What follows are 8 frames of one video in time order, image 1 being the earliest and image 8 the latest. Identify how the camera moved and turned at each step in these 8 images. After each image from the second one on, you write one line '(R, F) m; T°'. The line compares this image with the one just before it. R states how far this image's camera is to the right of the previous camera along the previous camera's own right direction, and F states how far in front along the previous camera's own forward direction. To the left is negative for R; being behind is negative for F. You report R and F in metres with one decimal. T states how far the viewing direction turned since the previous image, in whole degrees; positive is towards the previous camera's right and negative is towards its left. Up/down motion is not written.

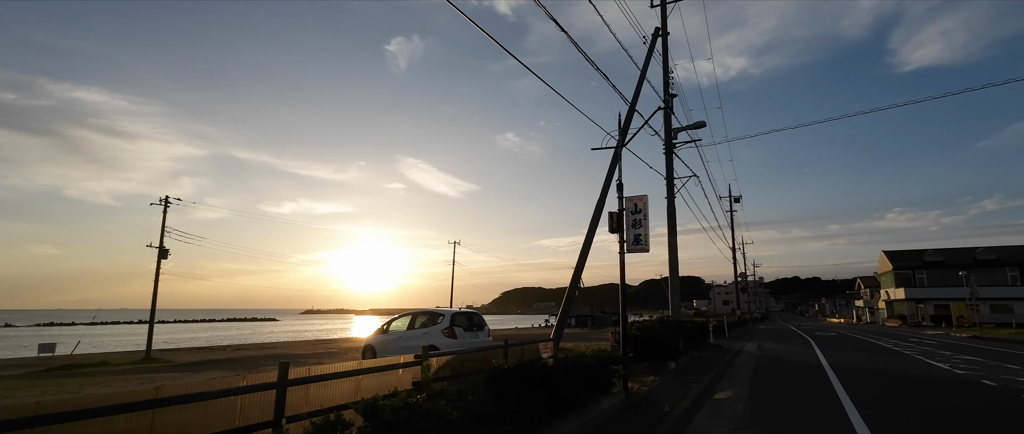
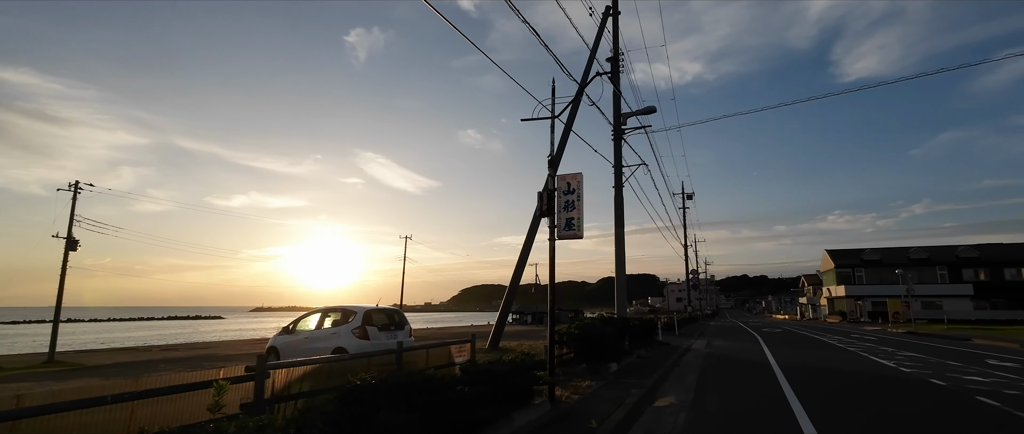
(+0.6, +1.1) m; +4°
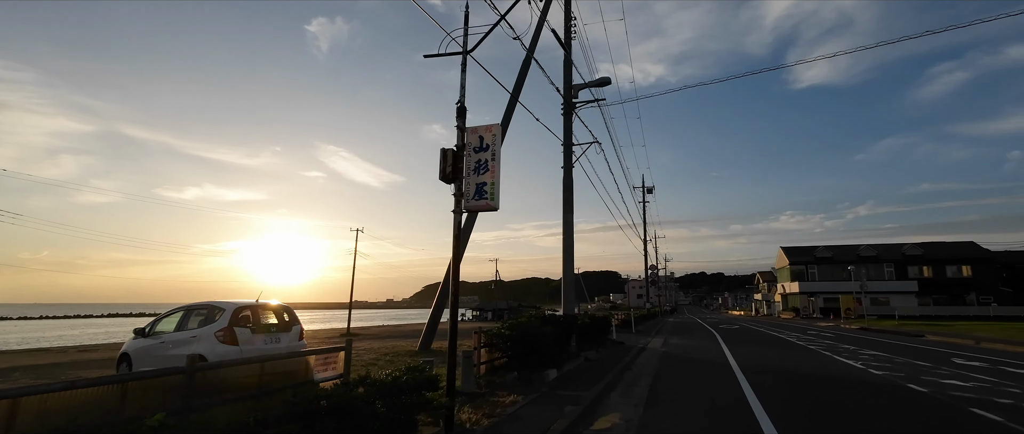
(+0.7, +1.6) m; +4°
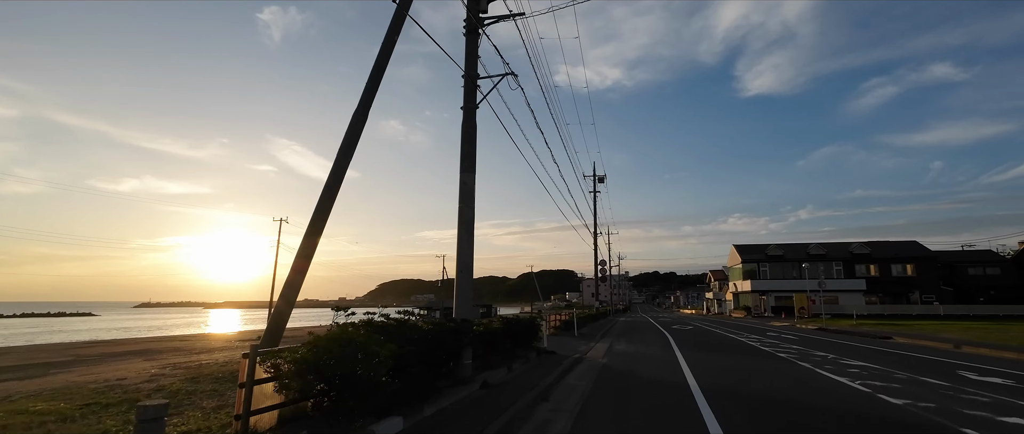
(+1.3, +3.5) m; +5°
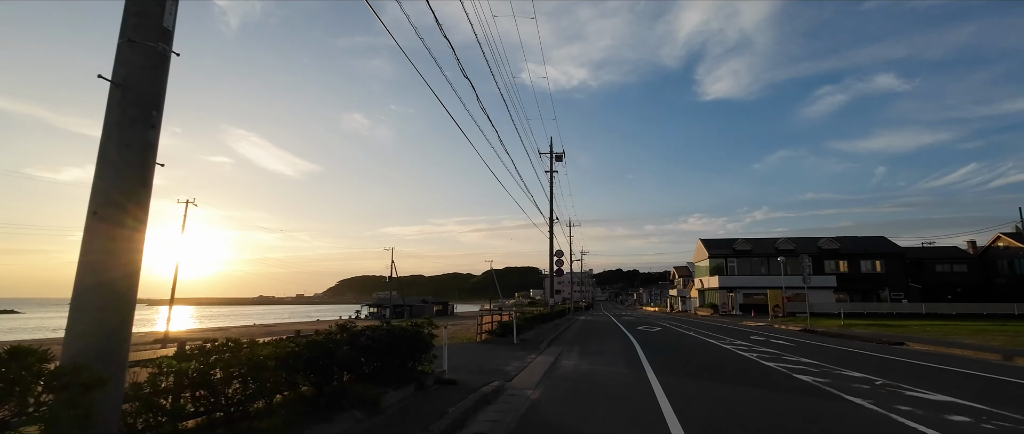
(+1.3, +5.1) m; +4°
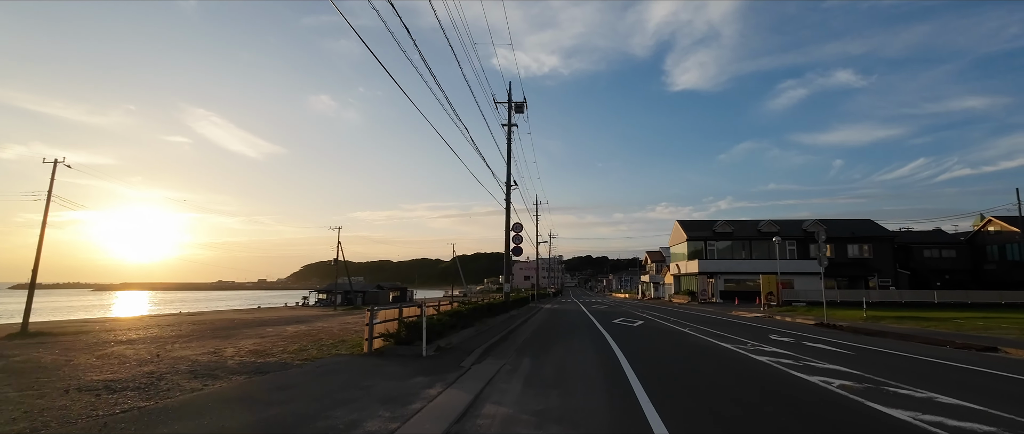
(+1.1, +6.4) m; +3°
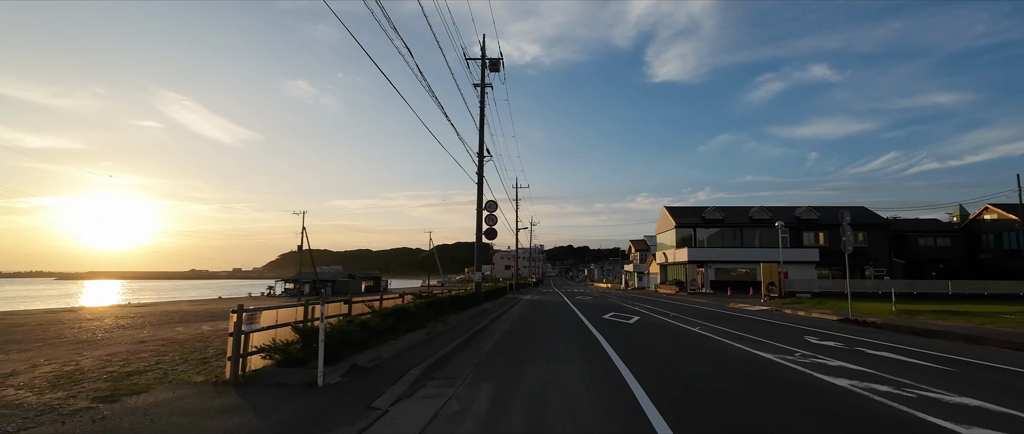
(+0.3, +3.8) m; +2°
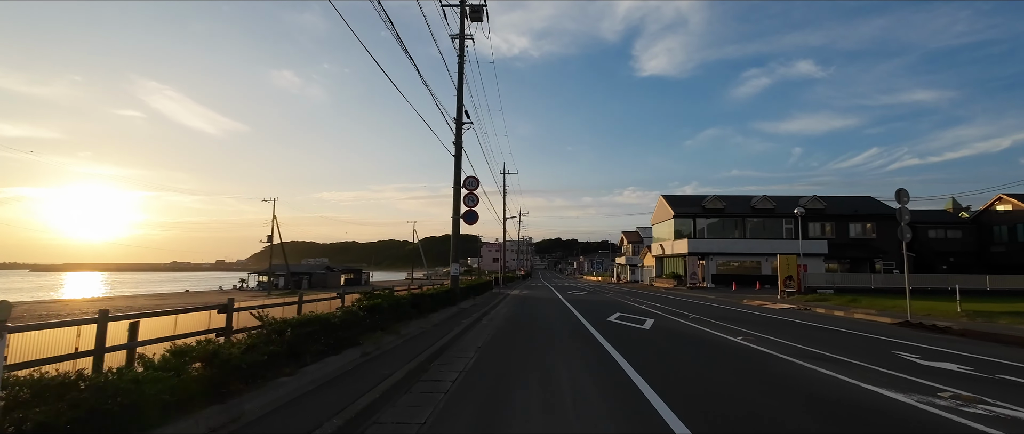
(+0.1, +3.8) m; +1°
